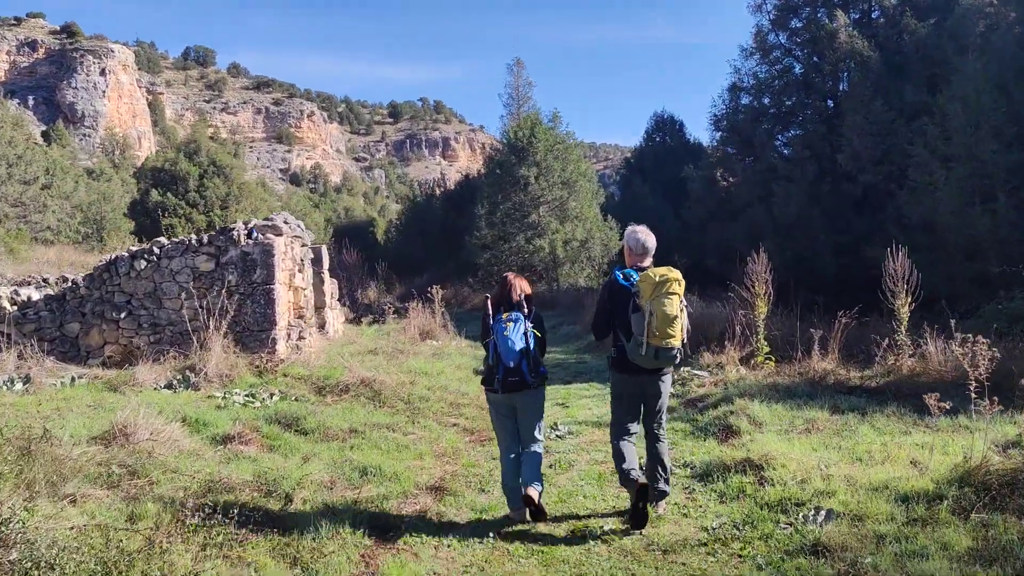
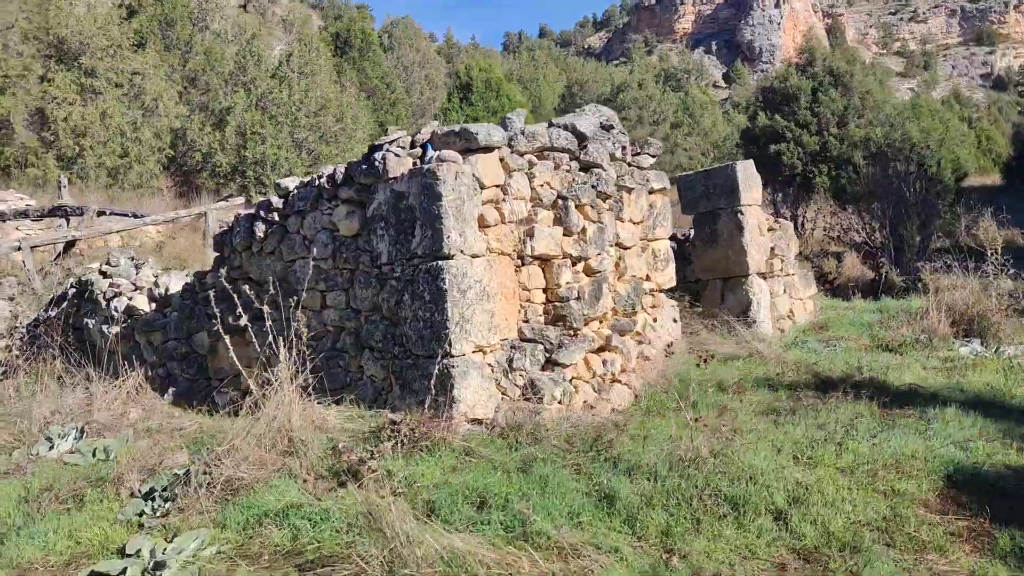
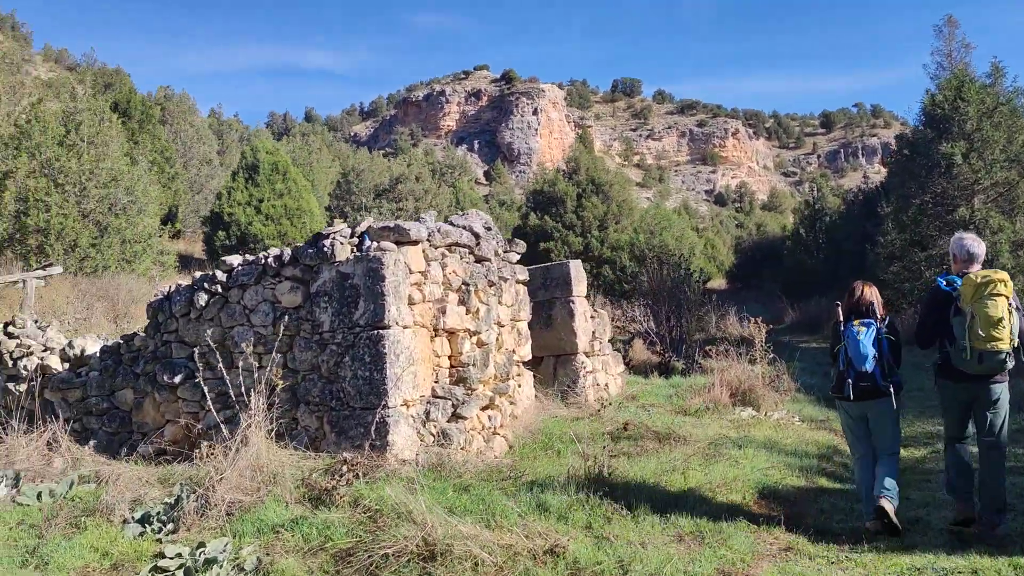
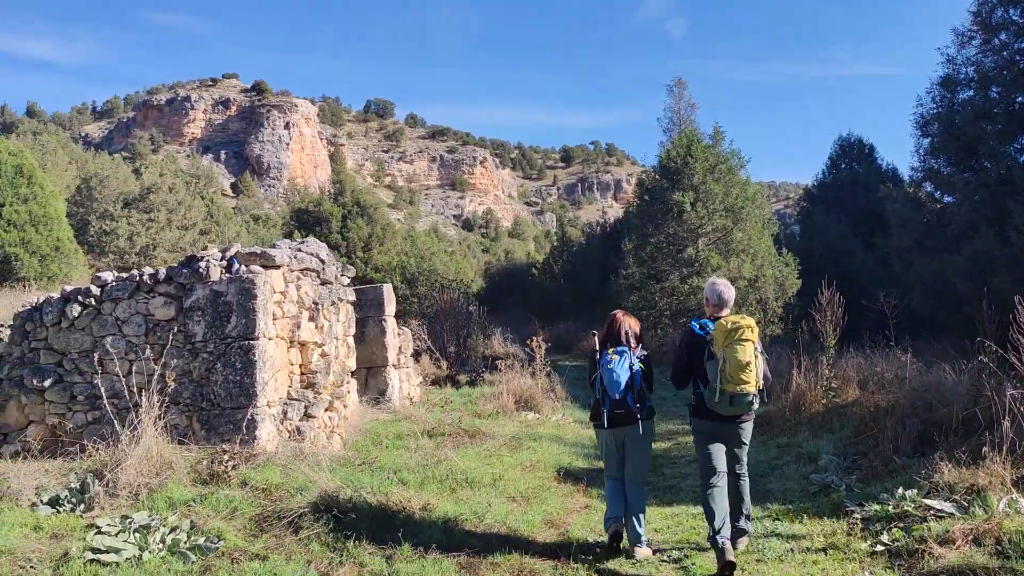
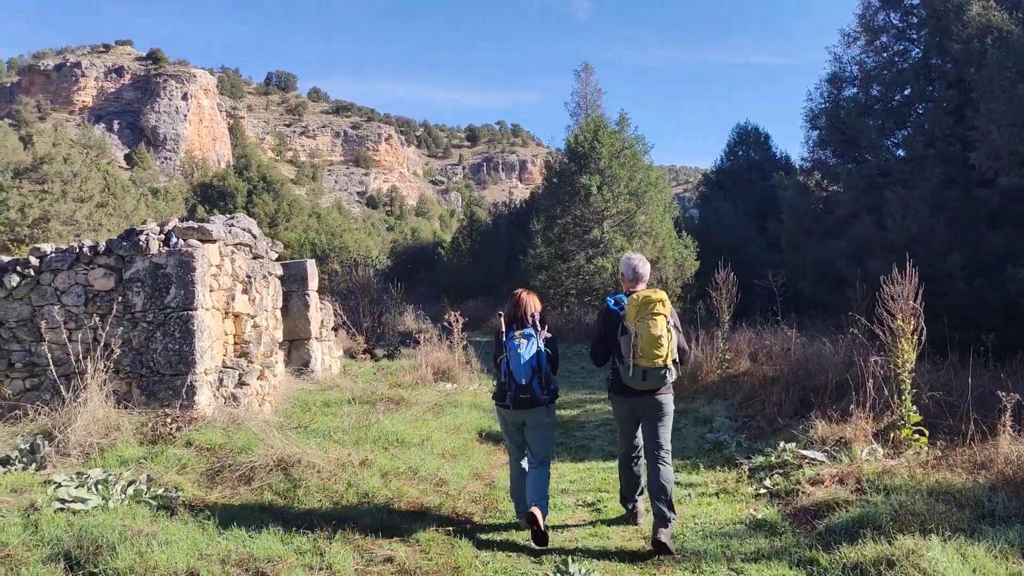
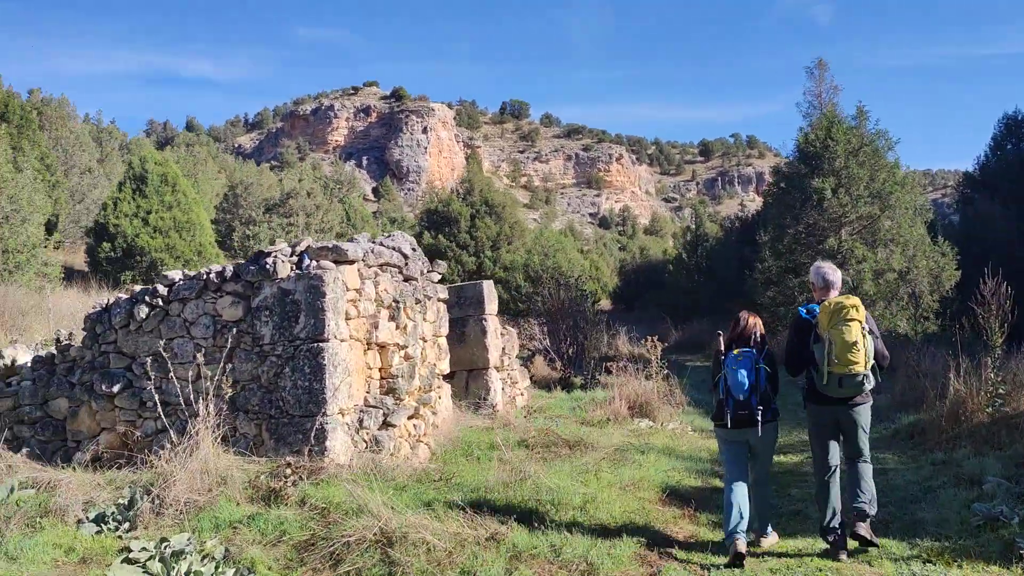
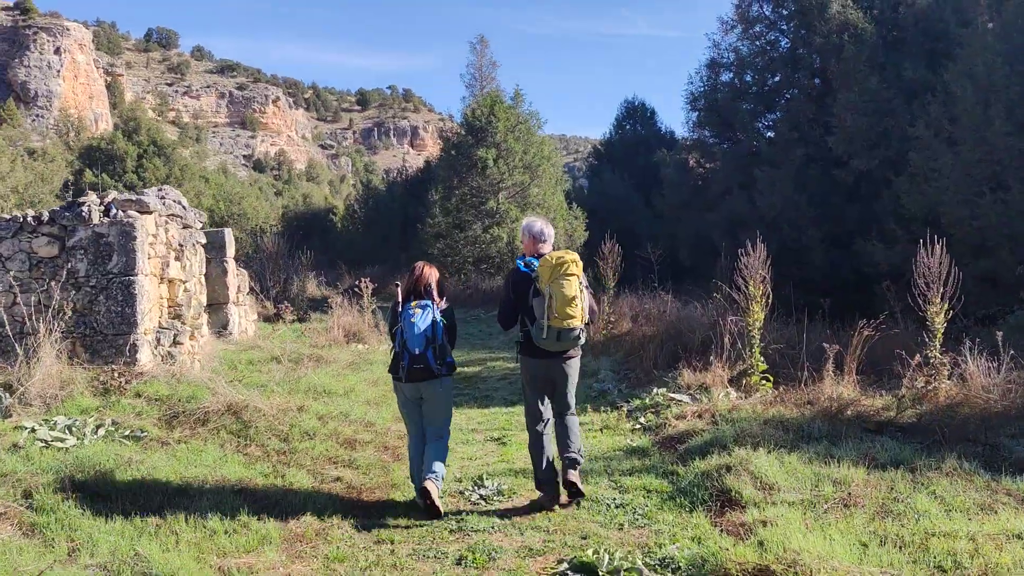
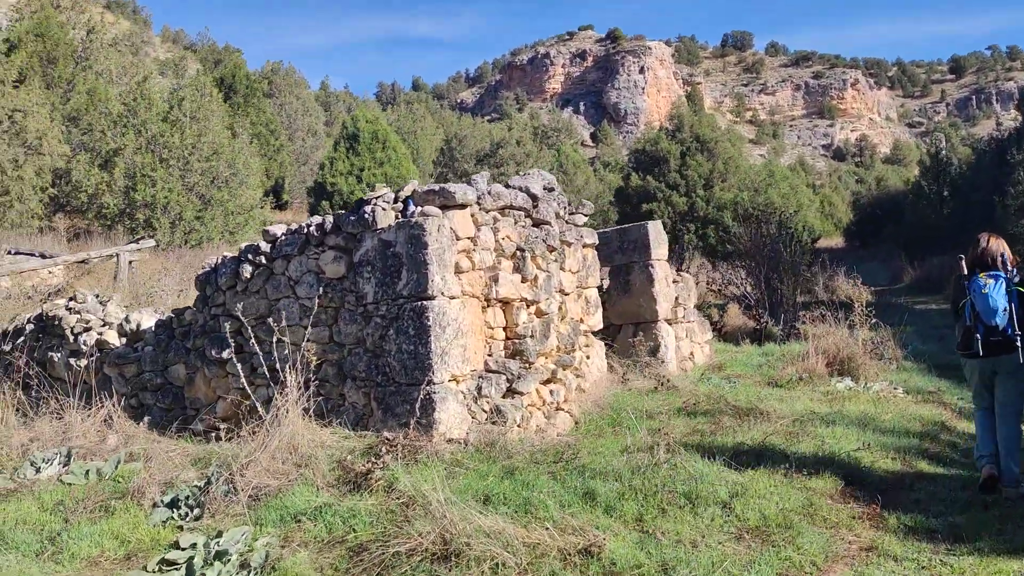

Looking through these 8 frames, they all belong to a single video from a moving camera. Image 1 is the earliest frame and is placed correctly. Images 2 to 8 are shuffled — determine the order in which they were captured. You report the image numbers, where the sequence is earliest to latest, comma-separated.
7, 5, 4, 6, 3, 8, 2
